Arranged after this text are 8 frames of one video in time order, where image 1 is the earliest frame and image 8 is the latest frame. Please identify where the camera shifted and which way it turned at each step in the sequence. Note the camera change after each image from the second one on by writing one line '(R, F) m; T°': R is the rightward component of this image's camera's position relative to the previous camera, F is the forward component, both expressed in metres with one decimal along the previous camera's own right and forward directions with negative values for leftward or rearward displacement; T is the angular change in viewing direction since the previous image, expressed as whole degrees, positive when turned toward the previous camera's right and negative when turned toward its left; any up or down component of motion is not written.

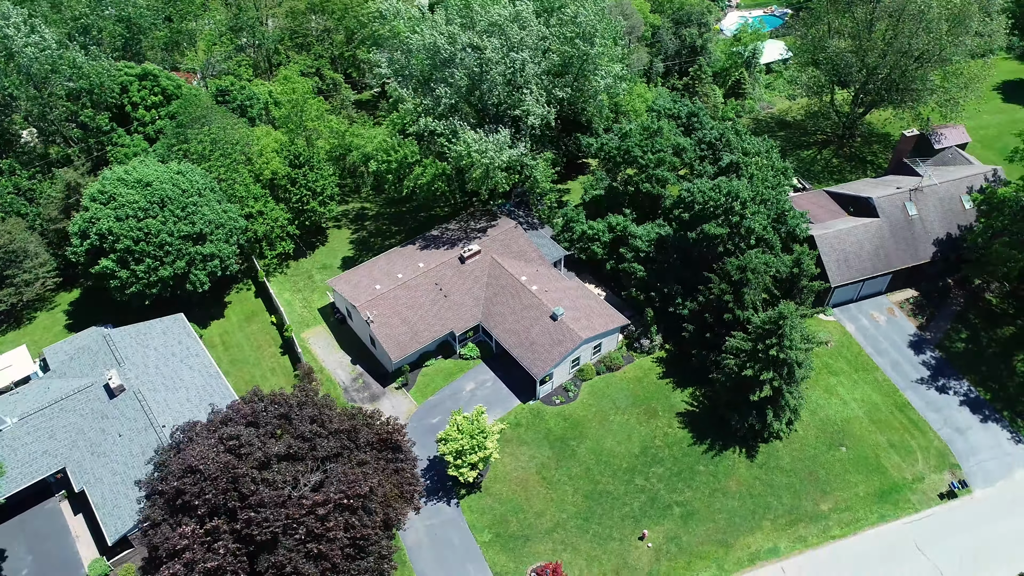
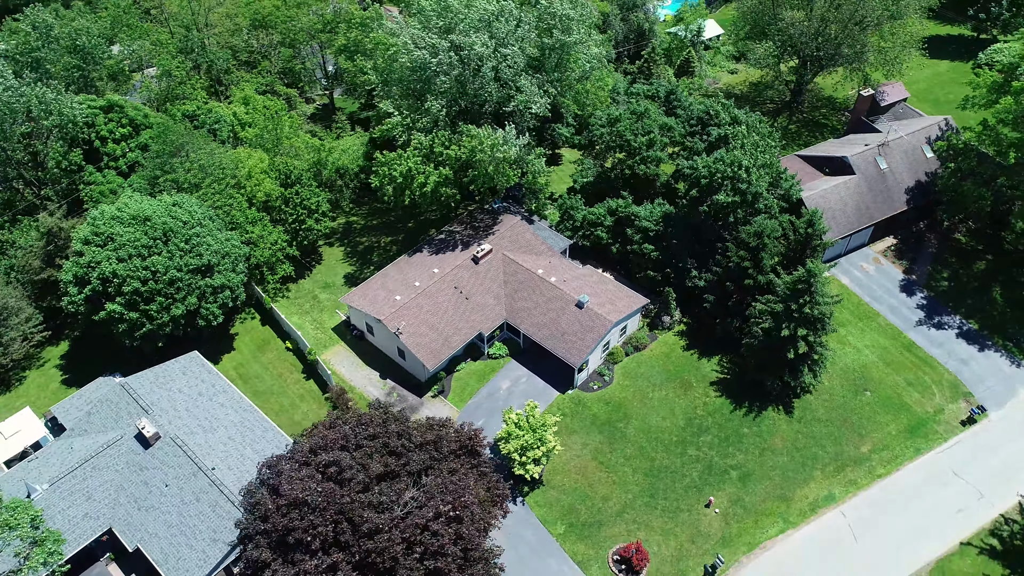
(-5.9, +0.3) m; +7°
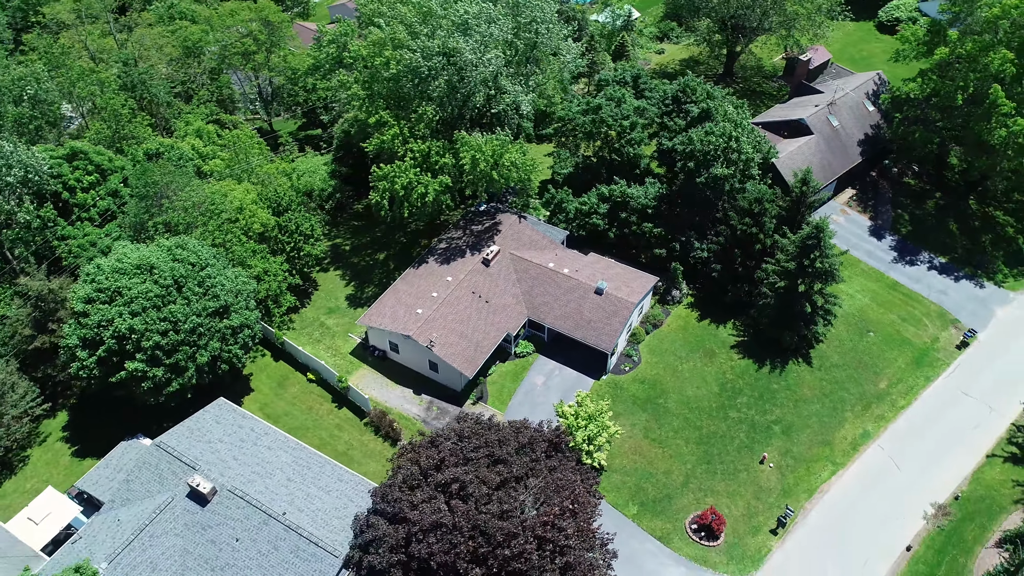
(-6.5, +0.3) m; +8°
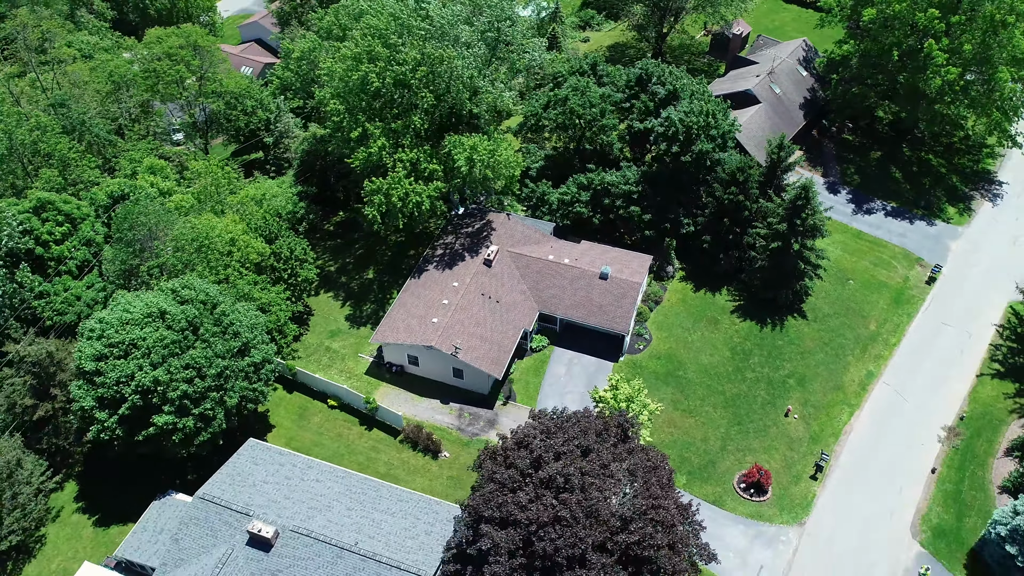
(-5.8, +0.2) m; +8°
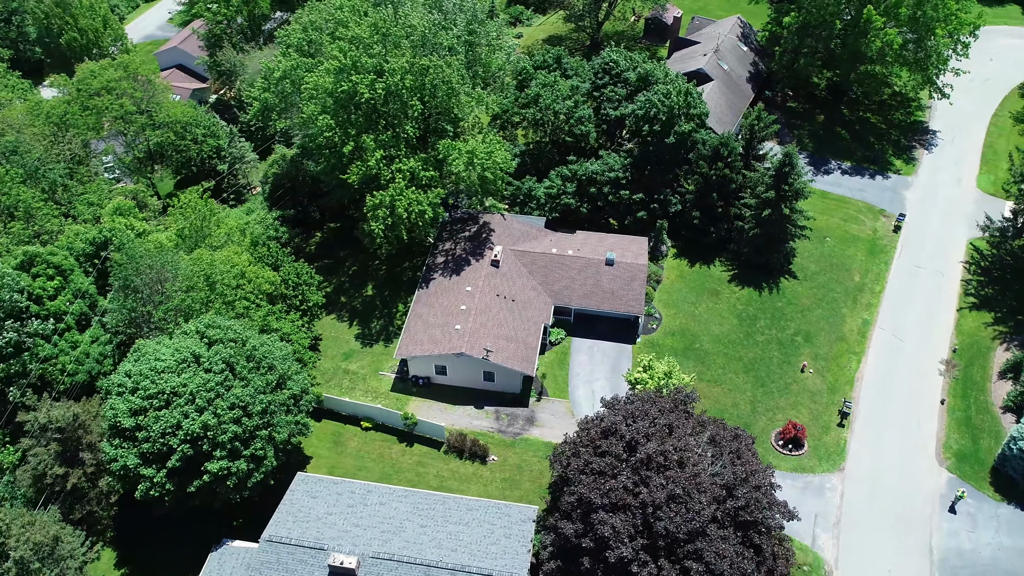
(-5.7, +0.2) m; +7°
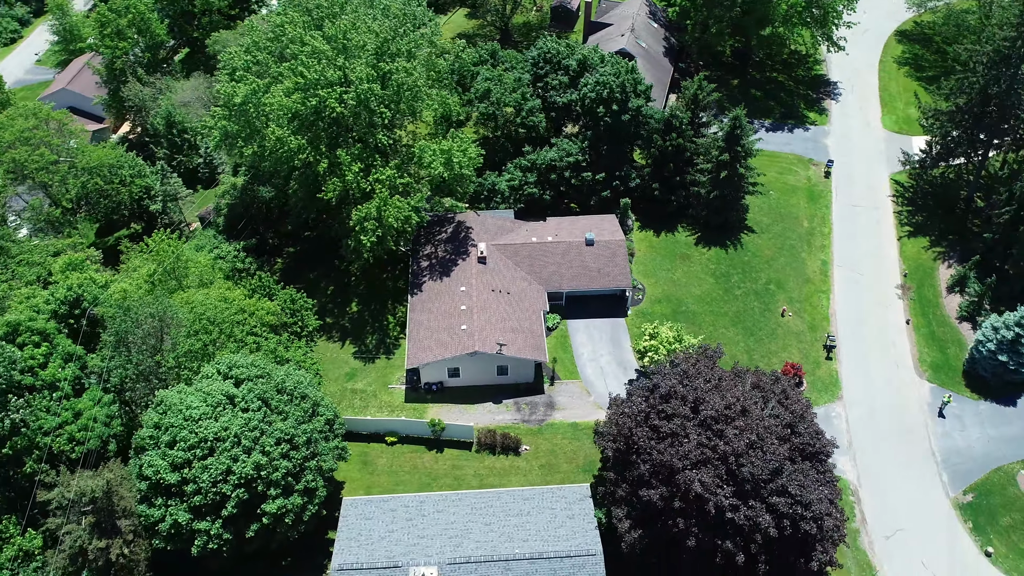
(-5.7, -0.1) m; +9°
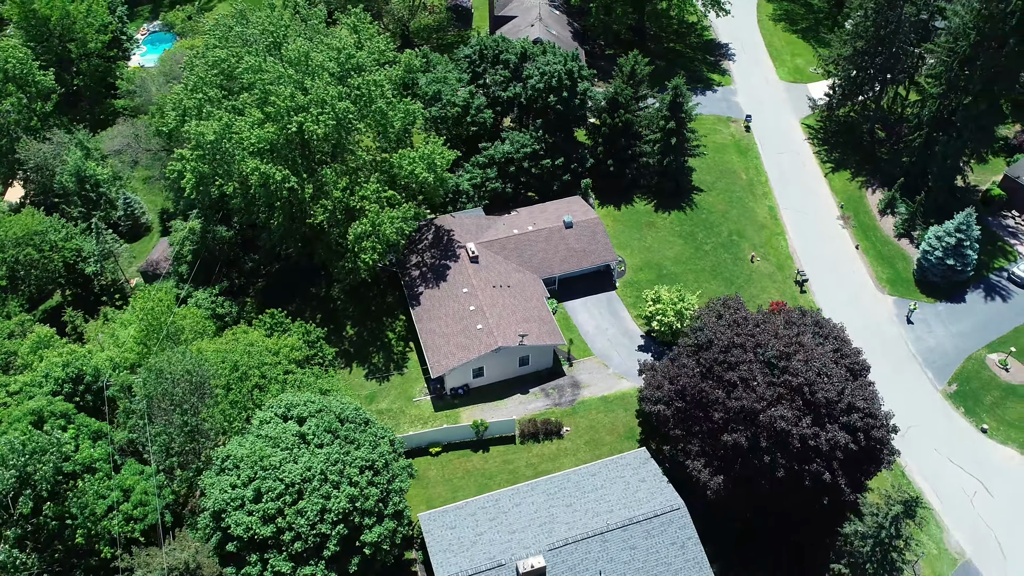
(-7.2, -0.1) m; +10°
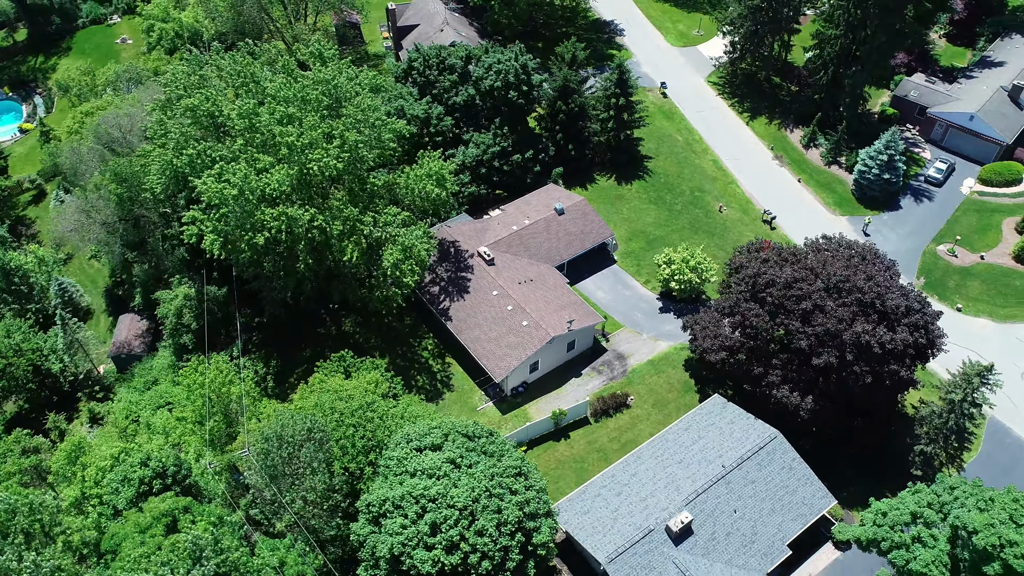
(-10.3, +0.1) m; +12°
